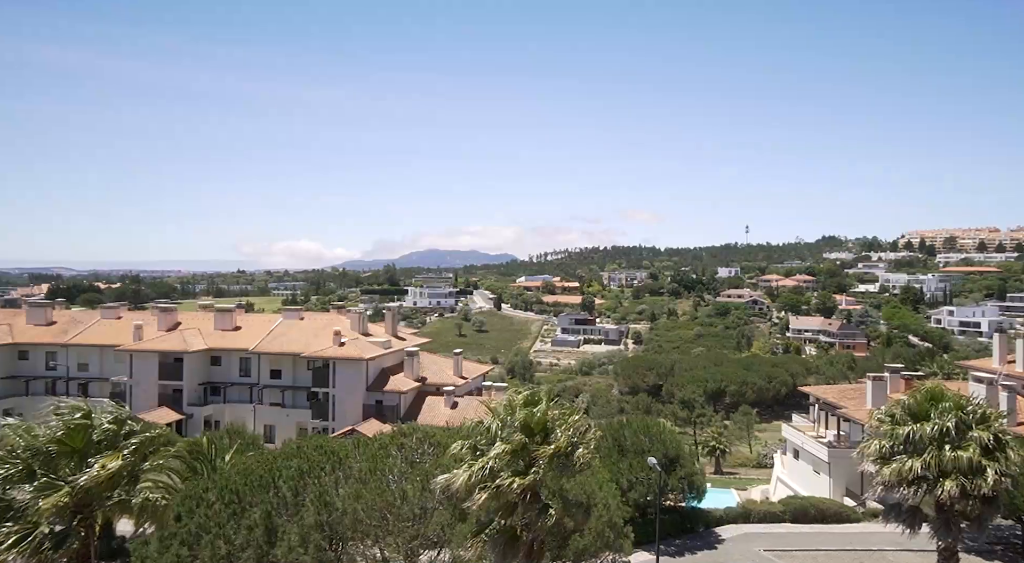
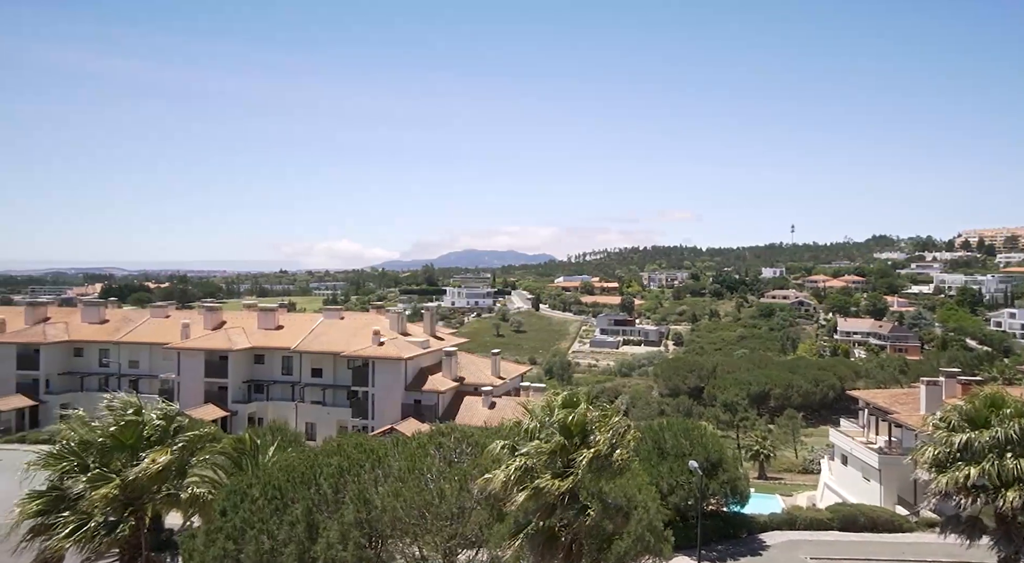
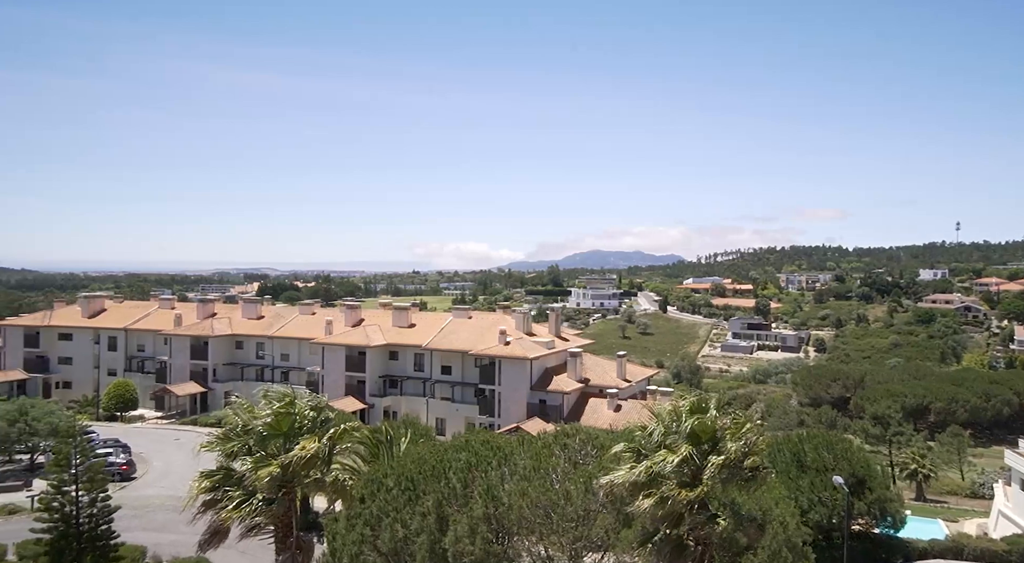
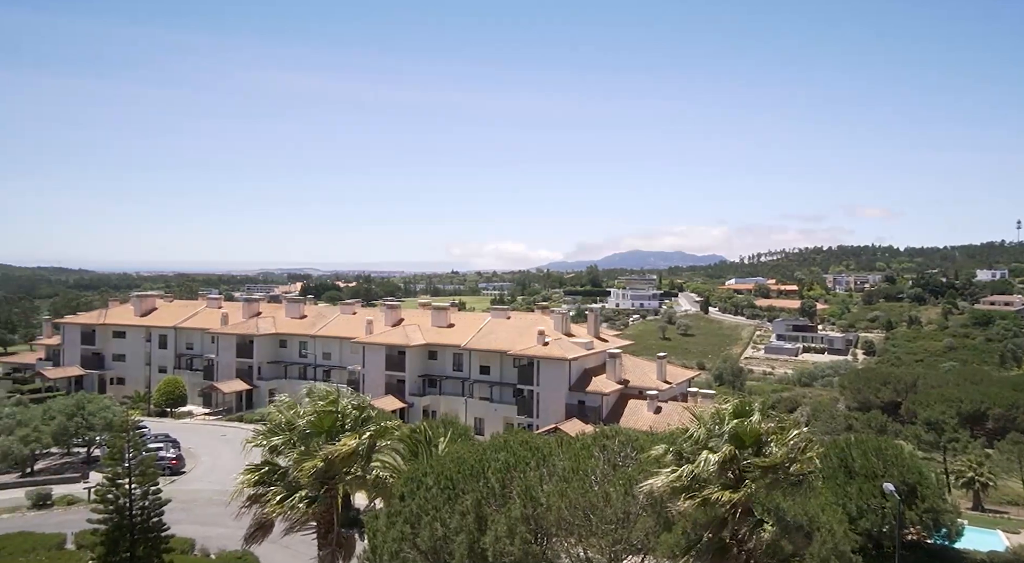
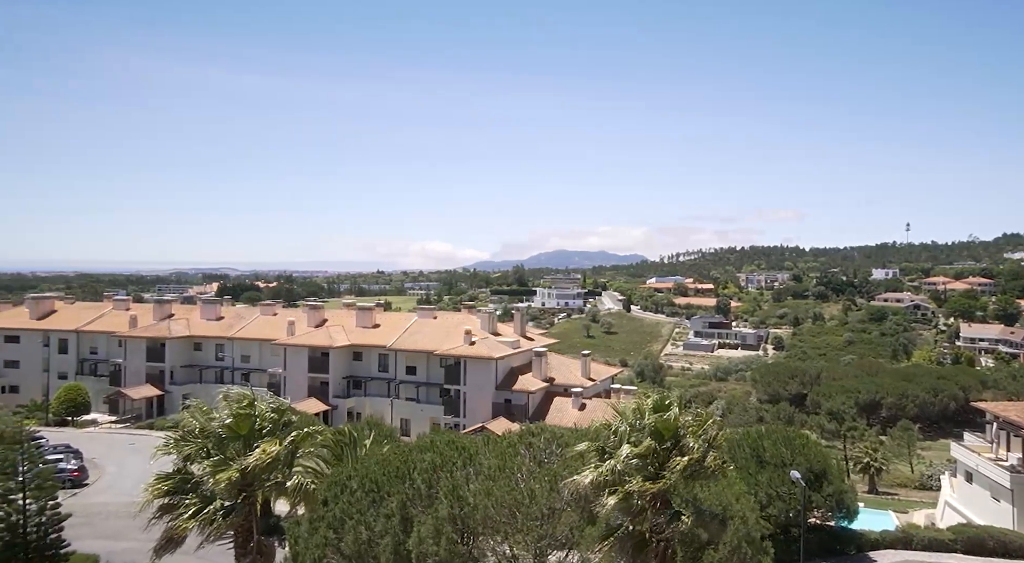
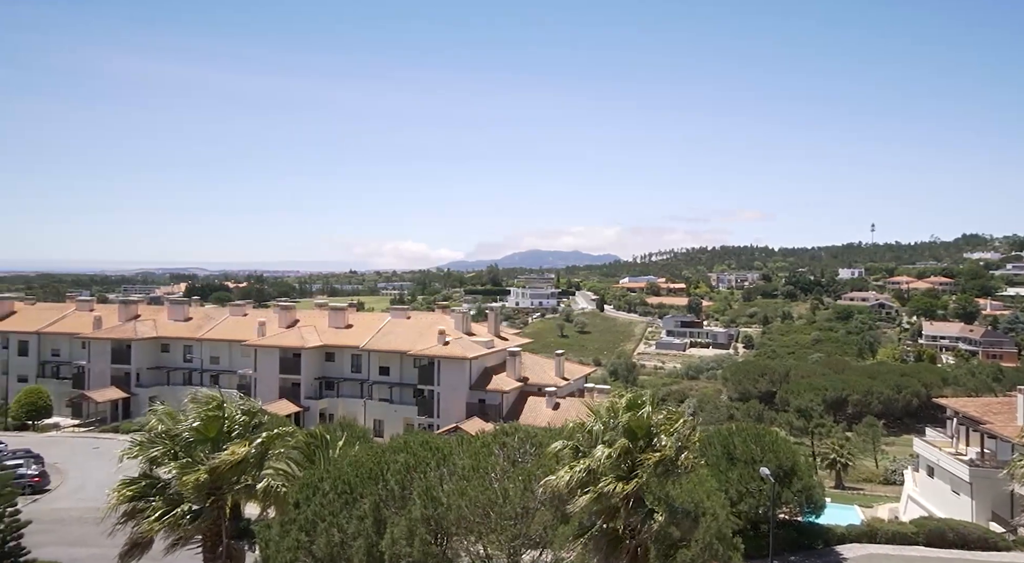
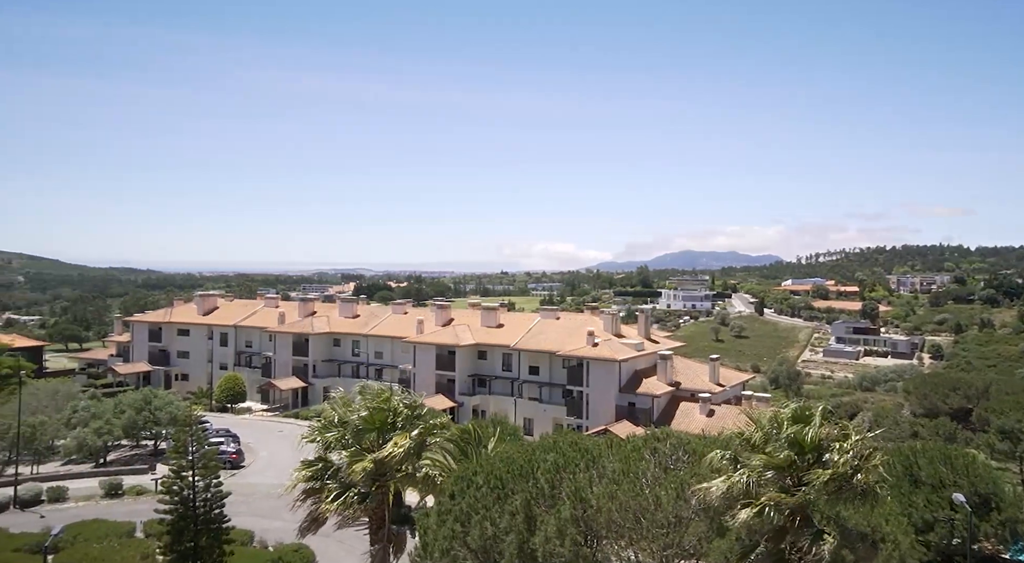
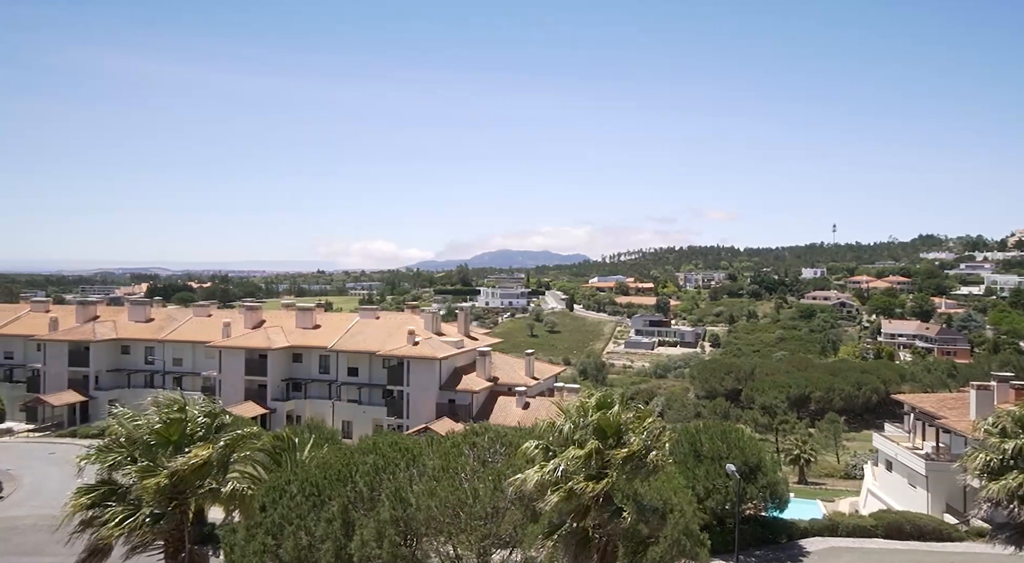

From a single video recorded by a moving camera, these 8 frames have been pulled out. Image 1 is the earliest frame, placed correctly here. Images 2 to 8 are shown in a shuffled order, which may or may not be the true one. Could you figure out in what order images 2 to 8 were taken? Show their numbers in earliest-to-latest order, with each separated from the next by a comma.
2, 8, 6, 5, 3, 4, 7
